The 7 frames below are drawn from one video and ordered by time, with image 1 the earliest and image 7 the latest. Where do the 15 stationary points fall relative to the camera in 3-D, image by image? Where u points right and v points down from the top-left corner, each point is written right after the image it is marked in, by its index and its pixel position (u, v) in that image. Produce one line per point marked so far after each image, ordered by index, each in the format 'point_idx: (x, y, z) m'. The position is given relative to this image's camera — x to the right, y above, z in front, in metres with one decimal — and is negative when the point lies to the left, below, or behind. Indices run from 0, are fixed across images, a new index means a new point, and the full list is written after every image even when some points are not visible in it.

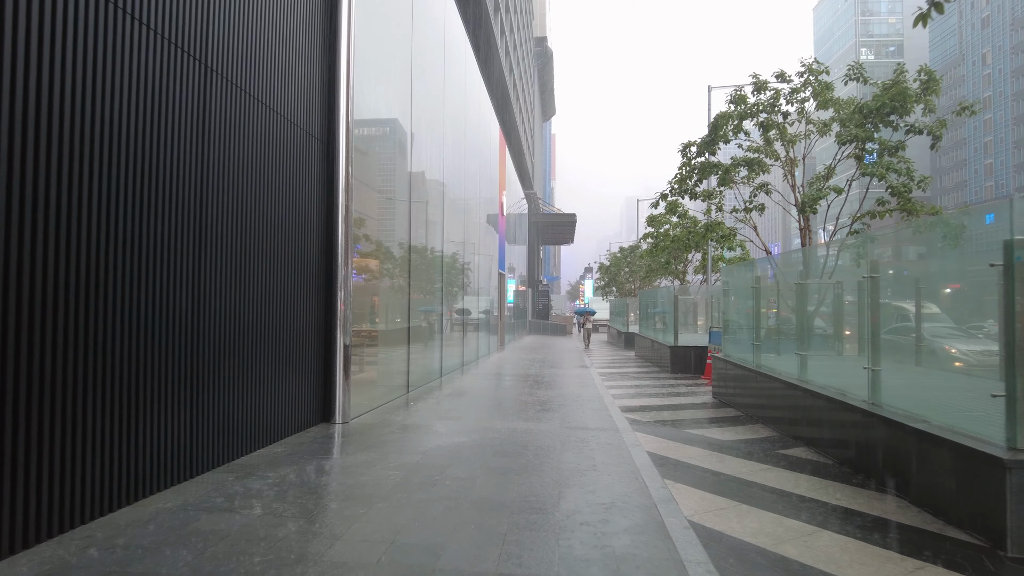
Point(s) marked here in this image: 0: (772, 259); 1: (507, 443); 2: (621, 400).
0: (+3.9, +0.5, +9.7) m
1: (-0.1, -1.6, +6.6) m
2: (+1.8, -1.8, +10.3) m
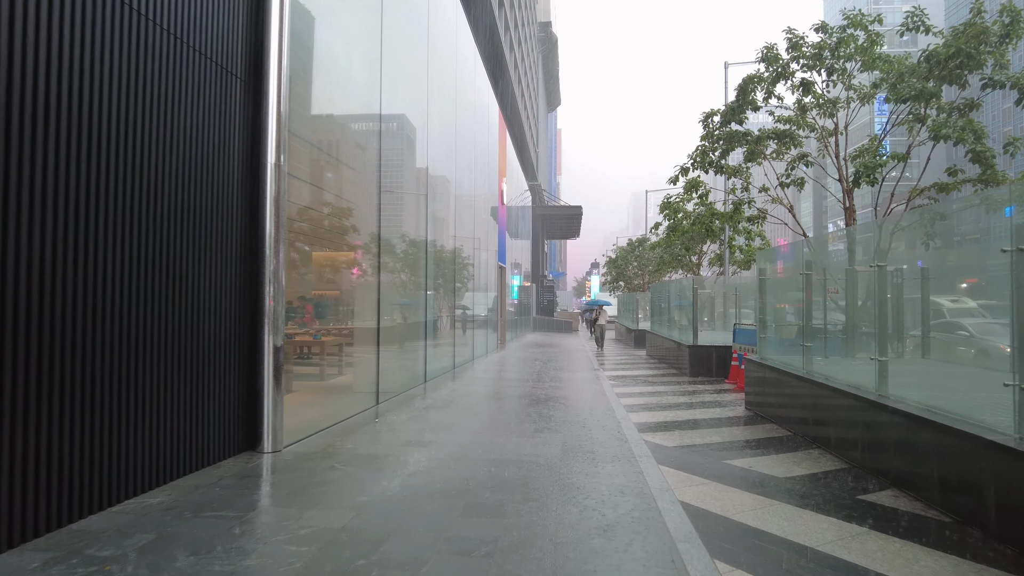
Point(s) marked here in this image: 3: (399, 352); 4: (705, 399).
0: (+3.8, +0.6, +7.9) m
1: (-0.2, -1.5, +4.8) m
2: (+1.7, -1.7, +8.5) m
3: (-2.1, -1.2, +12.1) m
4: (+3.2, -1.8, +10.4) m
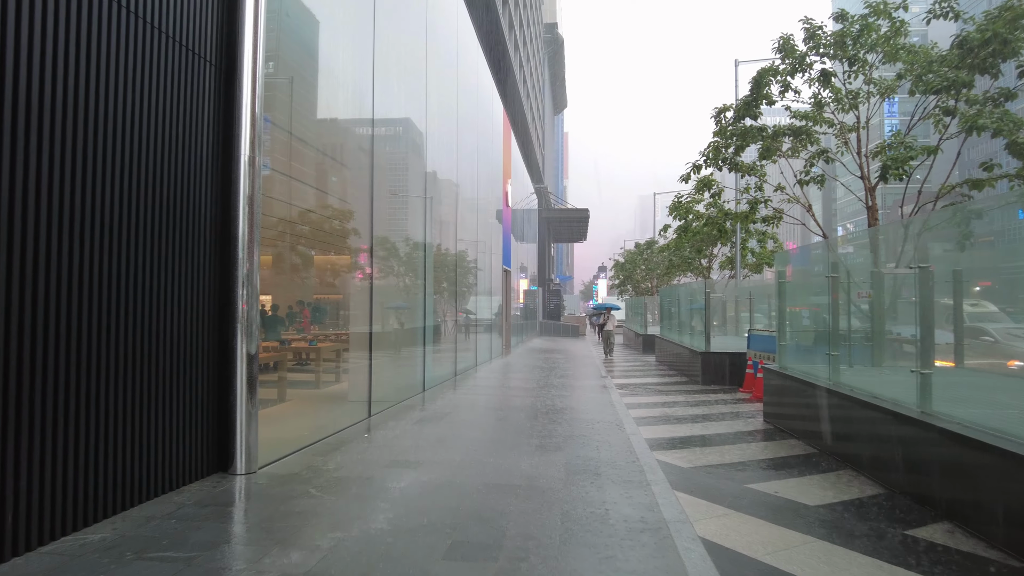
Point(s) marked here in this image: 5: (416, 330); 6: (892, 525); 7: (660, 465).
0: (+3.8, +0.6, +7.3) m
1: (-0.3, -1.5, +4.2) m
2: (+1.7, -1.7, +8.0) m
3: (-2.1, -1.3, +11.6) m
4: (+3.3, -1.9, +9.8) m
5: (-1.9, -0.9, +12.7) m
6: (+2.6, -1.6, +4.3) m
7: (+1.4, -1.7, +5.9) m
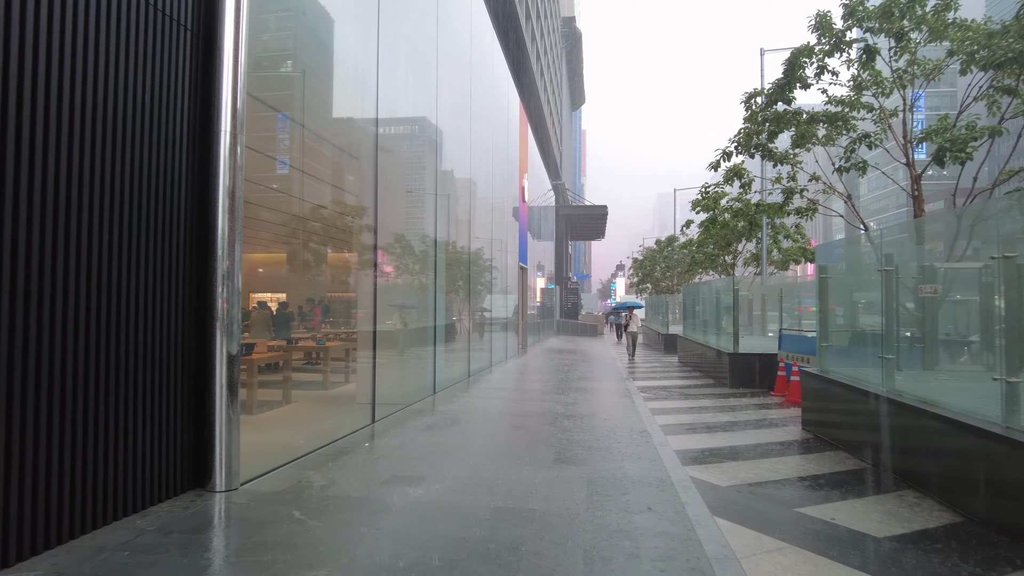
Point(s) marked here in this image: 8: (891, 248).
0: (+4.0, +0.6, +6.5) m
1: (-0.2, -1.5, +3.6) m
2: (+1.9, -1.7, +7.3) m
3: (-1.8, -1.2, +11.0) m
4: (+3.5, -1.8, +9.1) m
5: (-1.6, -0.8, +12.1) m
6: (+2.7, -1.6, +3.6) m
7: (+1.5, -1.6, +5.2) m
8: (+3.9, +0.4, +6.5) m
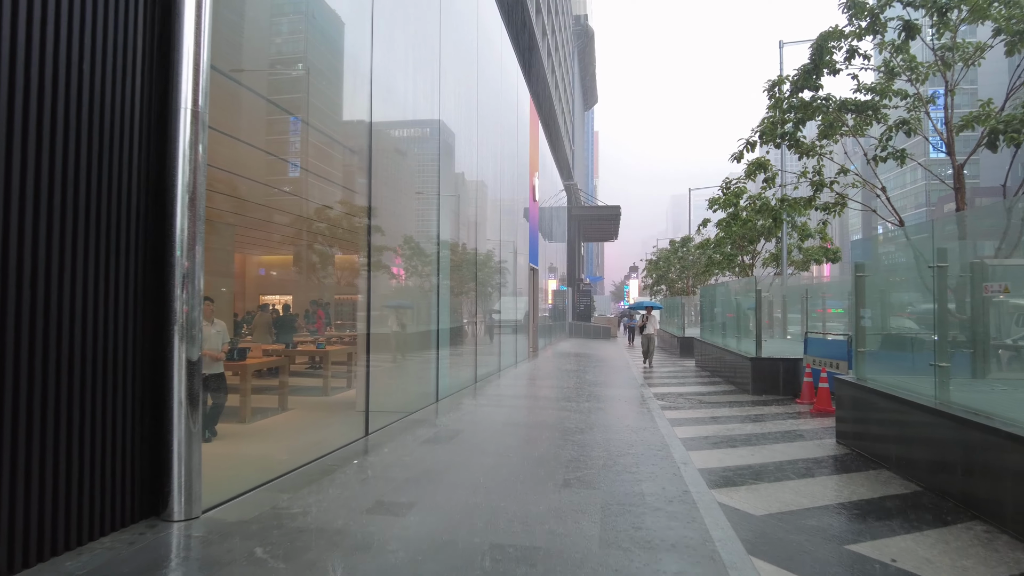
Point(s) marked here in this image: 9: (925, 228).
0: (+4.0, +0.6, +5.8) m
1: (-0.2, -1.5, +3.0) m
2: (+1.9, -1.7, +6.6) m
3: (-1.7, -1.3, +10.4) m
4: (+3.6, -1.8, +8.4) m
5: (-1.4, -0.8, +11.5) m
6: (+2.7, -1.6, +2.9) m
7: (+1.5, -1.6, +4.6) m
8: (+4.0, +0.4, +5.8) m
9: (+4.0, +0.6, +6.1) m
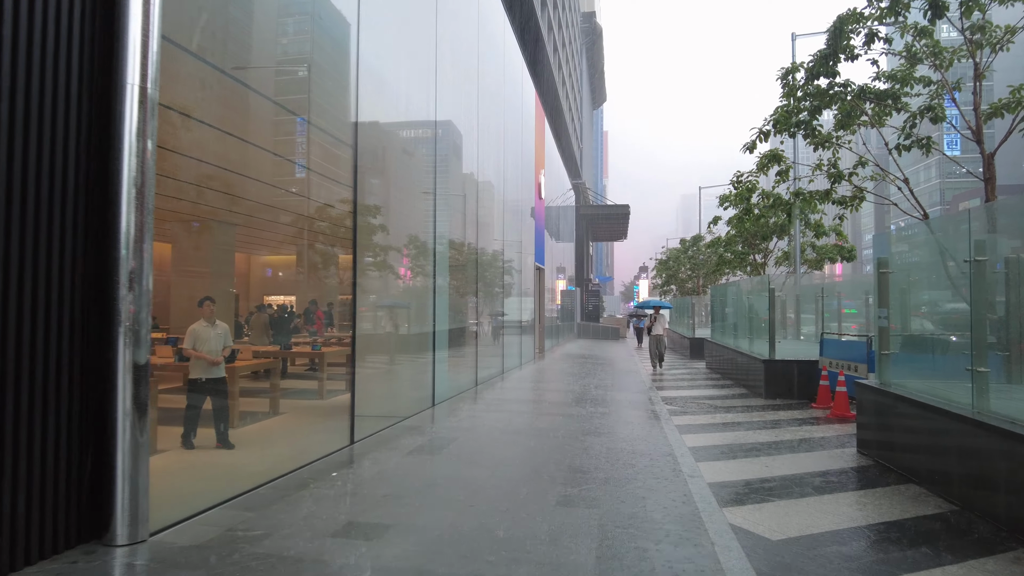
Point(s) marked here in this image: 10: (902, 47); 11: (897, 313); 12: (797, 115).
0: (+3.9, +0.7, +5.3) m
1: (-0.3, -1.5, +2.5) m
2: (+1.9, -1.7, +6.1) m
3: (-1.7, -1.2, +10.0) m
4: (+3.6, -1.8, +7.9) m
5: (-1.4, -0.8, +11.0) m
6: (+2.6, -1.5, +2.4) m
7: (+1.5, -1.6, +4.1) m
8: (+3.9, +0.5, +5.3) m
9: (+3.9, +0.6, +5.5) m
10: (+5.7, +3.5, +9.2) m
11: (+4.1, -0.3, +6.5) m
12: (+4.4, +2.6, +9.8) m
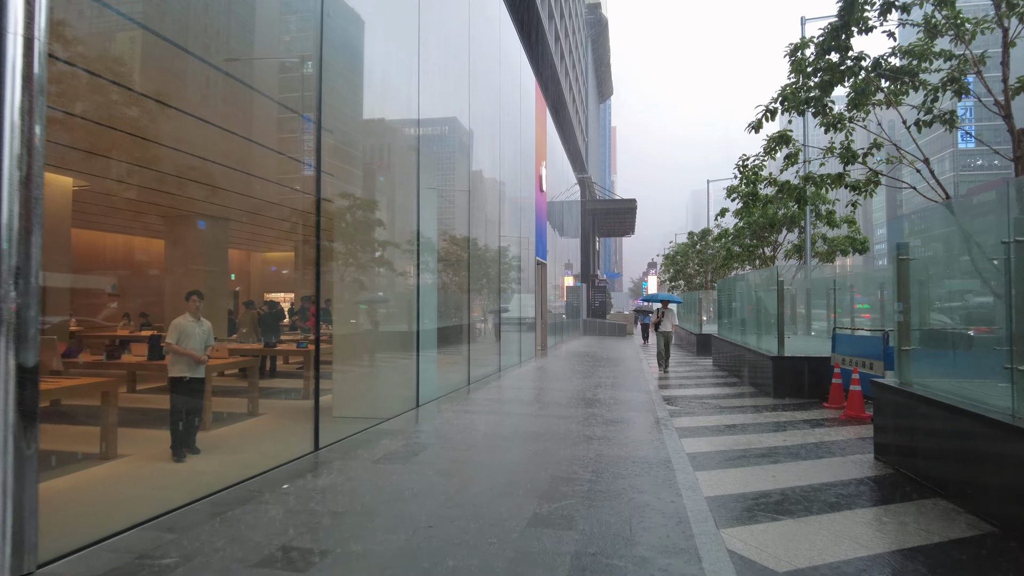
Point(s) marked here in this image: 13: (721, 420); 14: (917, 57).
0: (+3.7, +0.8, +4.7) m
1: (-0.5, -1.4, +1.9) m
2: (+1.7, -1.6, +5.5) m
3: (-1.8, -1.2, +9.4) m
4: (+3.4, -1.7, +7.3) m
5: (-1.5, -0.7, +10.5) m
6: (+2.3, -1.5, +1.8) m
7: (+1.2, -1.5, +3.5) m
8: (+3.7, +0.6, +4.6) m
9: (+3.7, +0.7, +4.9) m
10: (+5.5, +3.7, +8.5) m
11: (+3.9, -0.2, +5.9) m
12: (+4.2, +2.8, +9.1) m
13: (+2.7, -1.7, +8.3) m
14: (+5.4, +3.1, +8.5) m
